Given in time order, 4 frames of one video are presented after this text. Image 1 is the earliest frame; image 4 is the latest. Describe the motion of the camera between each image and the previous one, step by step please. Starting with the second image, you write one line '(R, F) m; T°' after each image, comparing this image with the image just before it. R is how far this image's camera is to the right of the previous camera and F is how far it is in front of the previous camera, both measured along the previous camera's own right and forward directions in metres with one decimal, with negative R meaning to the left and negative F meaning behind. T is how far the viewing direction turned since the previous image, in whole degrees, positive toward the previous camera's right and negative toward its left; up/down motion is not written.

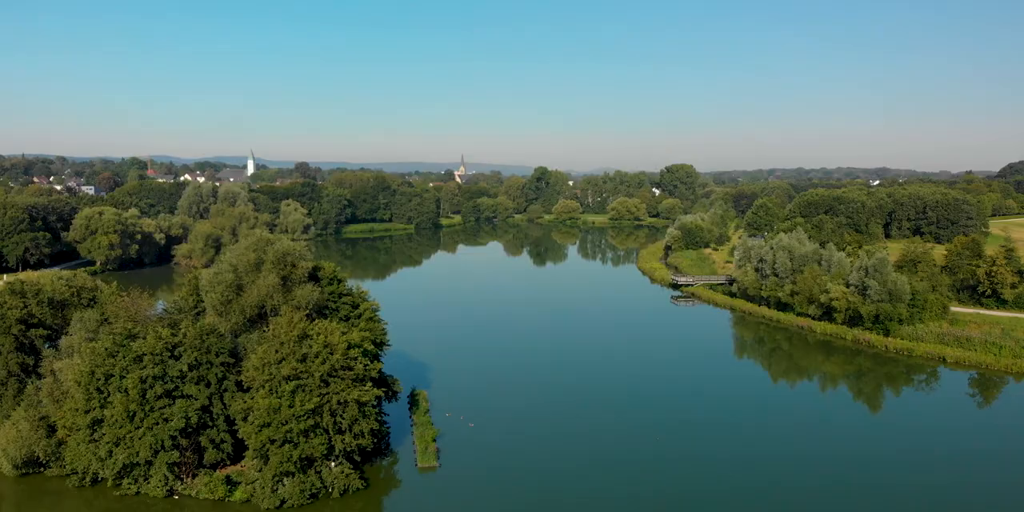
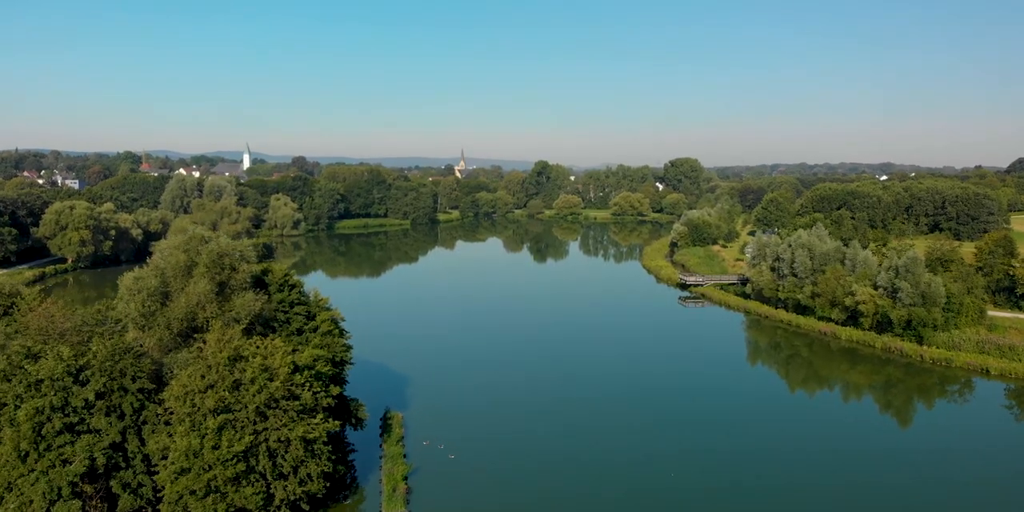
(+0.4, +2.9) m; 0°
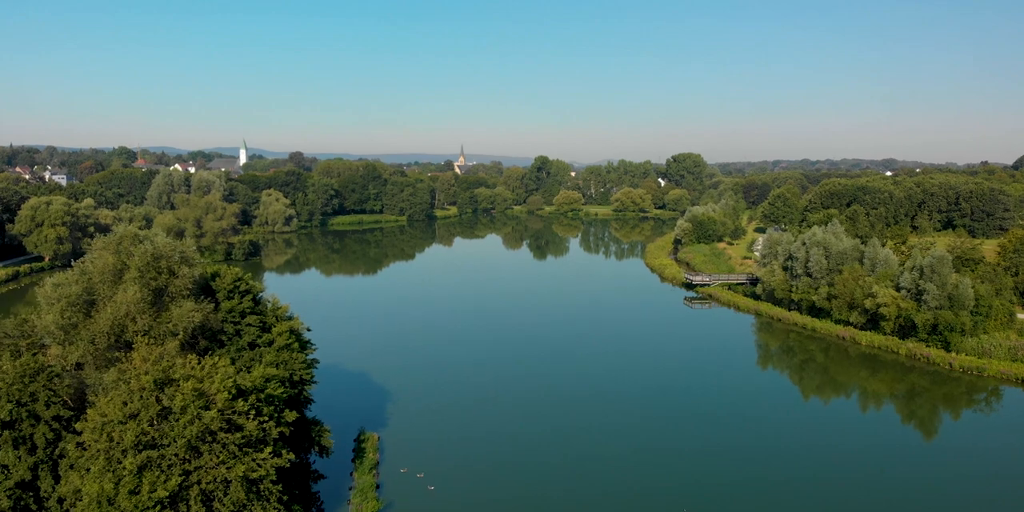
(+0.3, +2.0) m; 0°
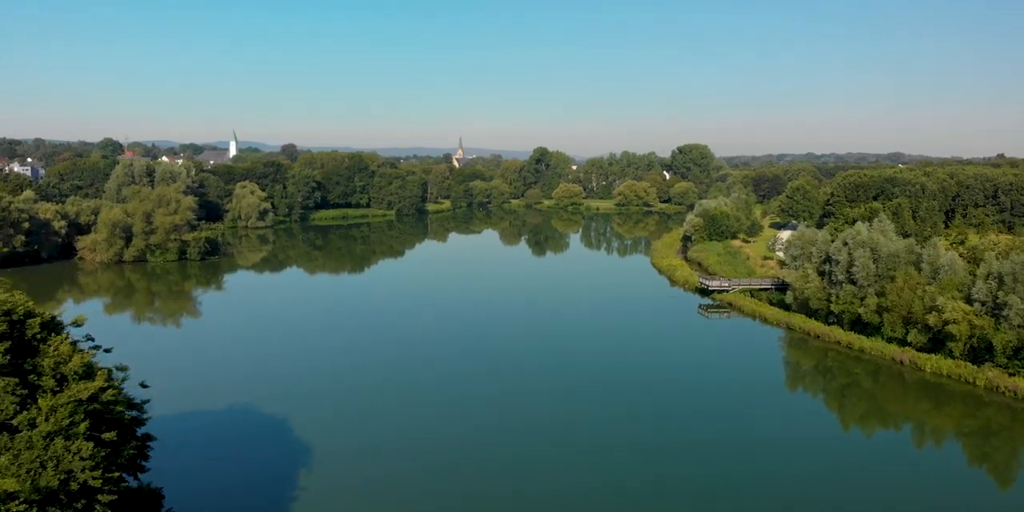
(+0.8, +5.1) m; 0°
